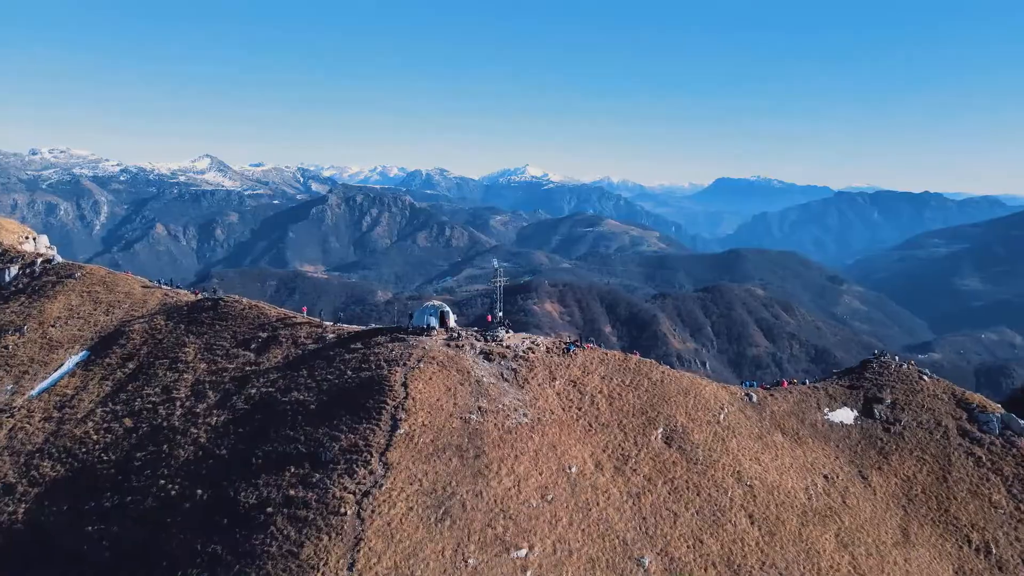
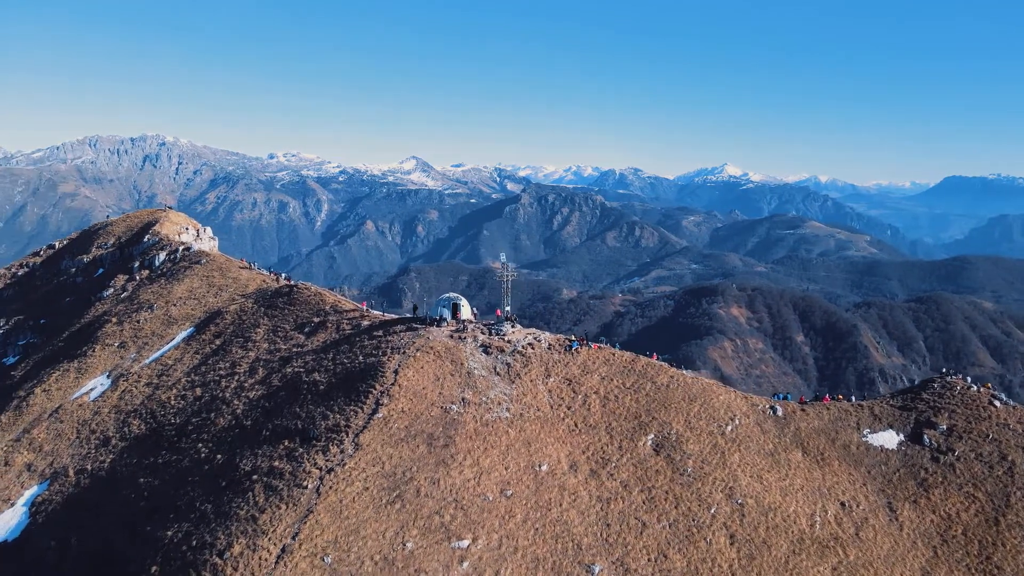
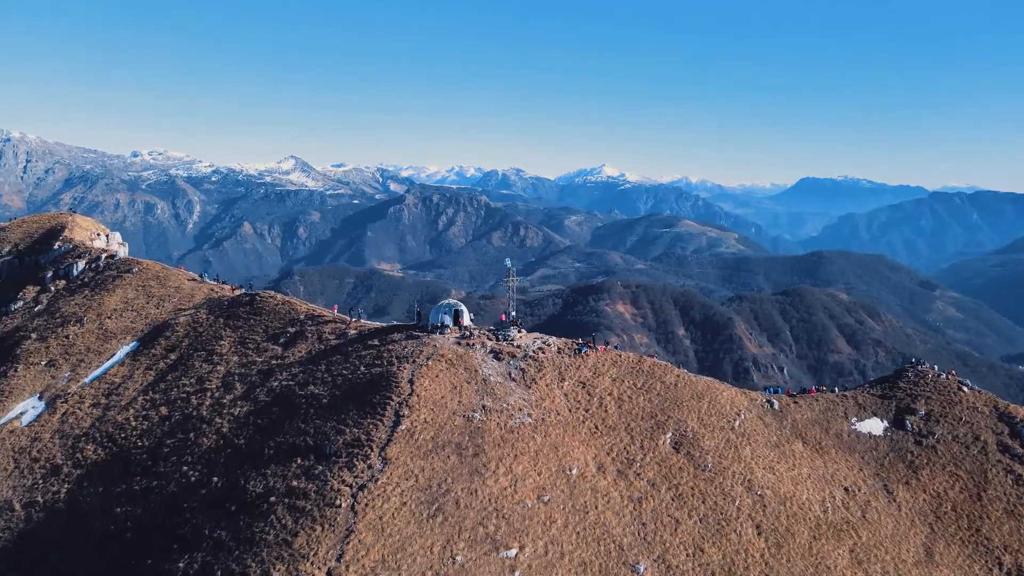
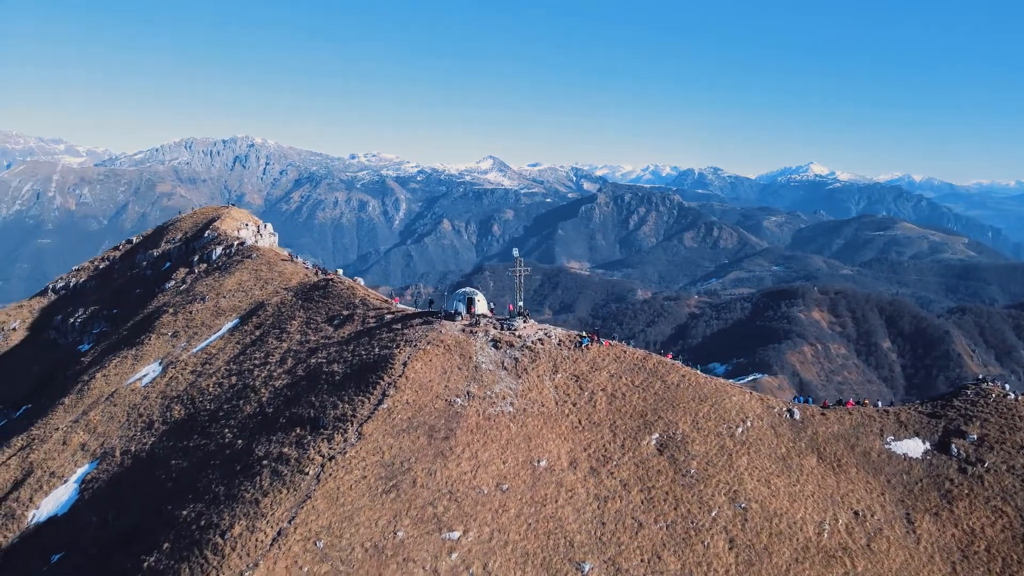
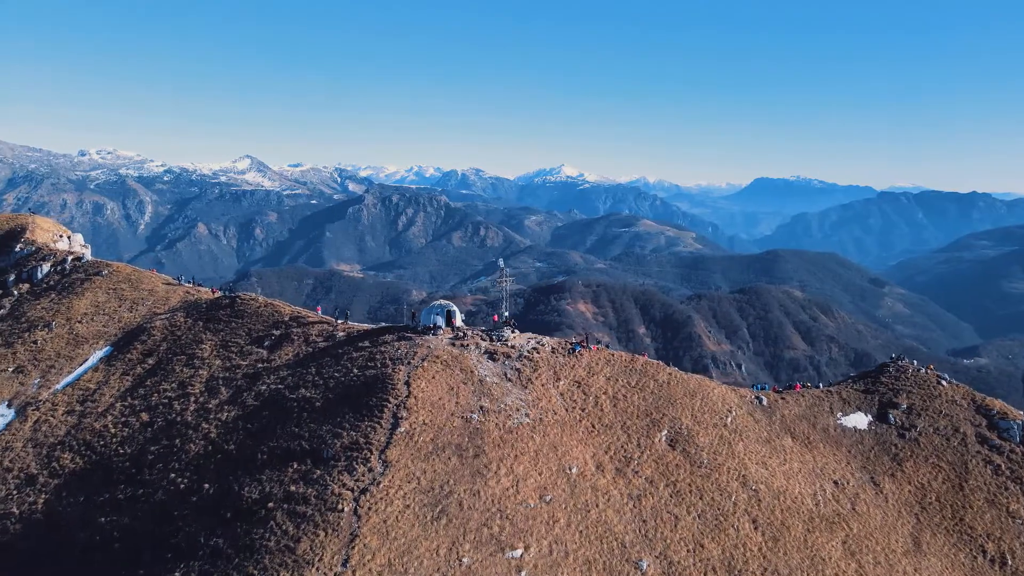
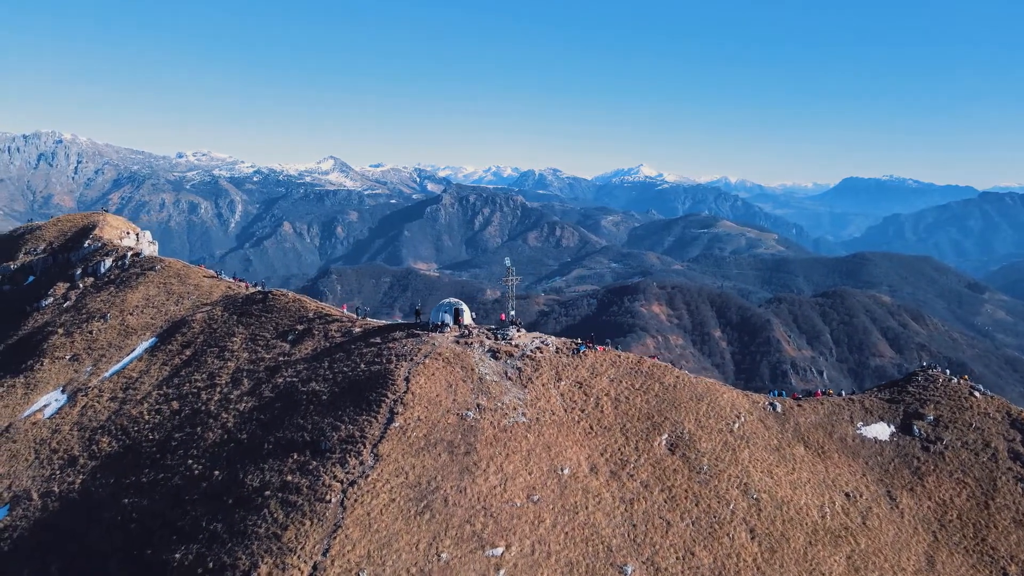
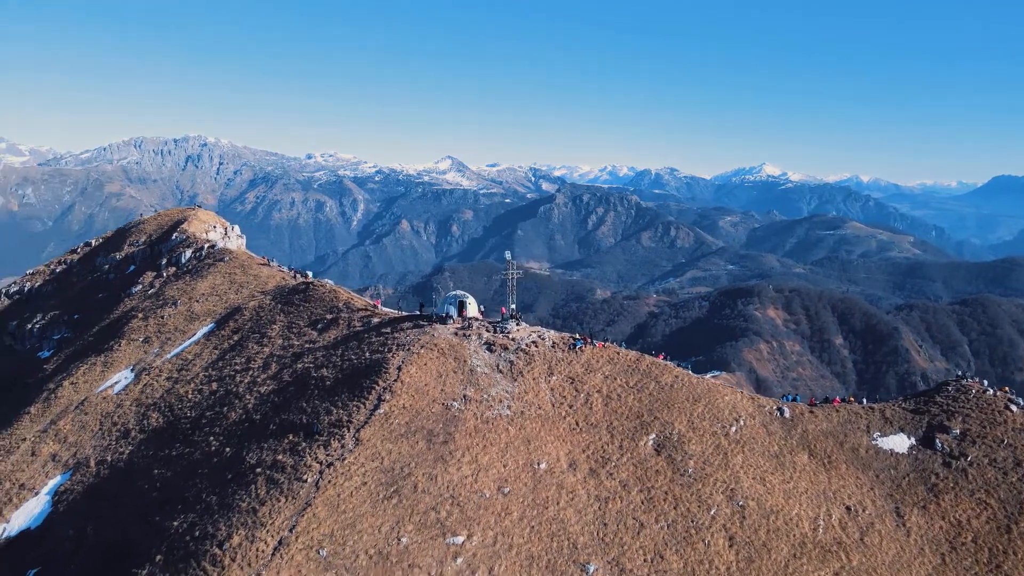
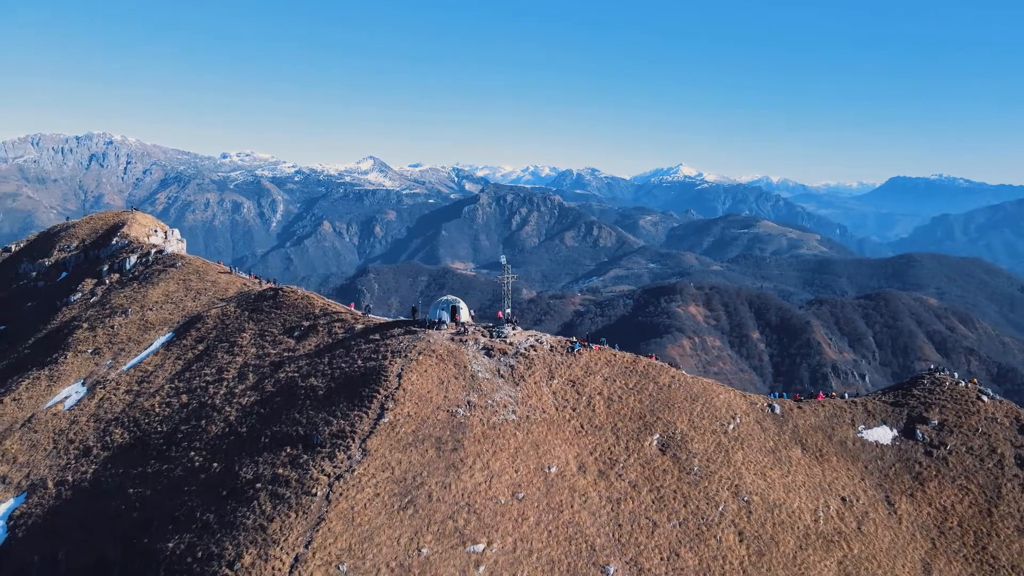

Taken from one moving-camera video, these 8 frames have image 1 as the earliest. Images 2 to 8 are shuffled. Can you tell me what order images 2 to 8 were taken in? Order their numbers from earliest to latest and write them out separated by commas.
5, 3, 6, 8, 2, 7, 4
